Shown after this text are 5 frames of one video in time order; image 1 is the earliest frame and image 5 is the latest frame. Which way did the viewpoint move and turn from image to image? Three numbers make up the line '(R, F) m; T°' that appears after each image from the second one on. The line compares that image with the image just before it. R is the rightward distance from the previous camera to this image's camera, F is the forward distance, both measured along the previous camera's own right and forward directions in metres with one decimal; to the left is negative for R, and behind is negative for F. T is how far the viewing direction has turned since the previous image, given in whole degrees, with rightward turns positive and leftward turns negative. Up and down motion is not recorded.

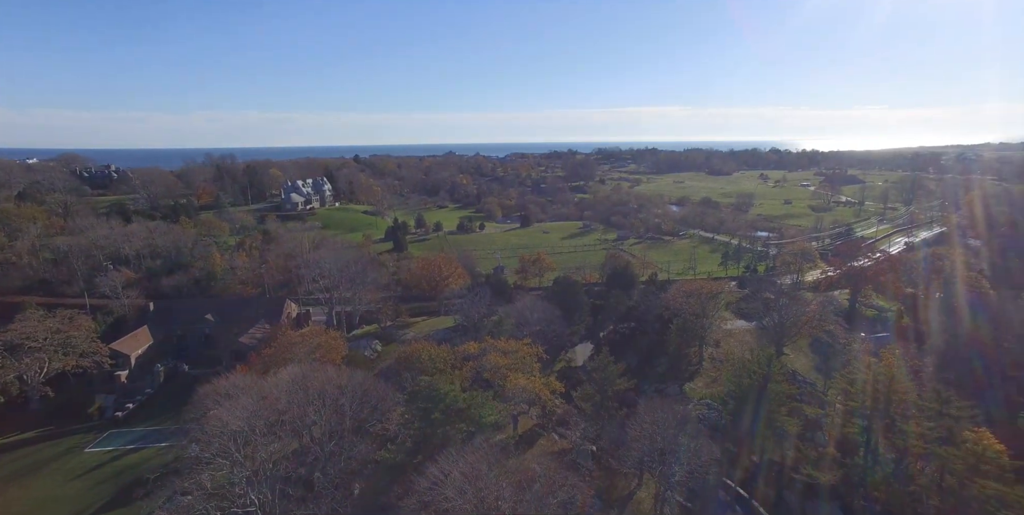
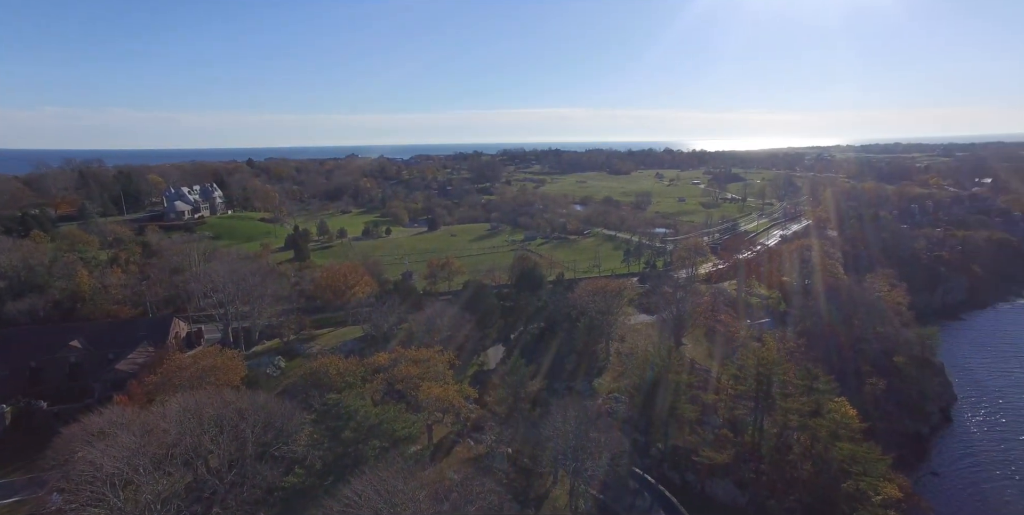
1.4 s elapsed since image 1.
(+0.7, +0.4) m; +9°
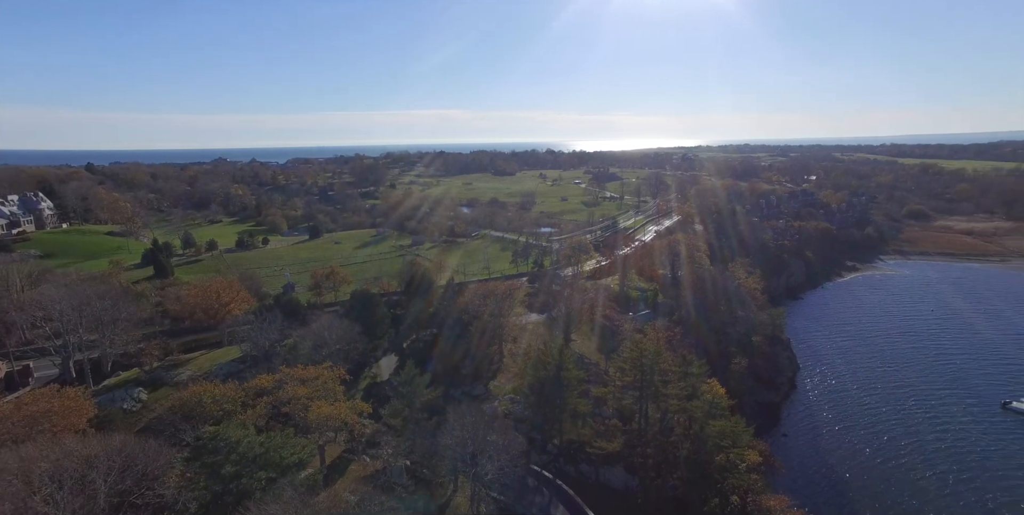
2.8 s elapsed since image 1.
(+0.7, +0.4) m; +11°
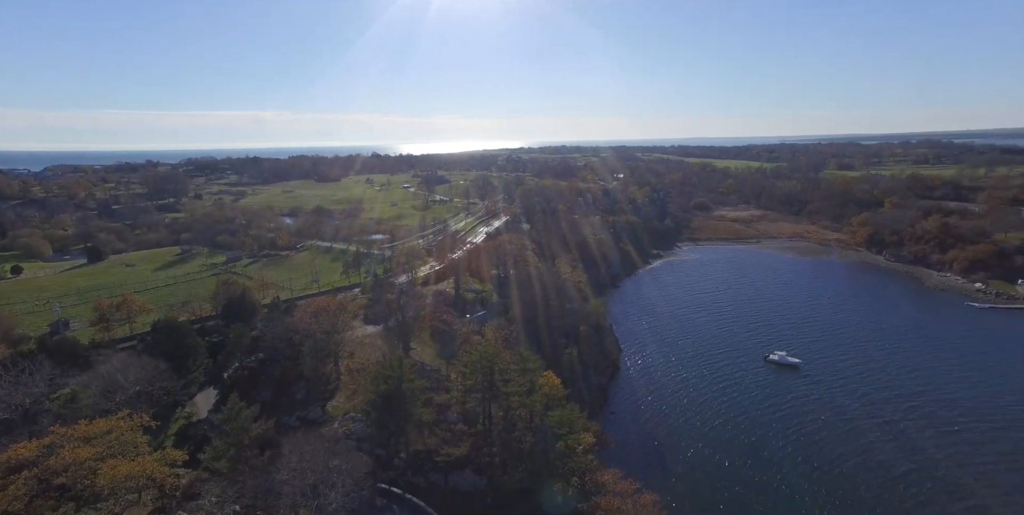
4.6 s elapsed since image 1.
(+1.1, +0.3) m; +17°
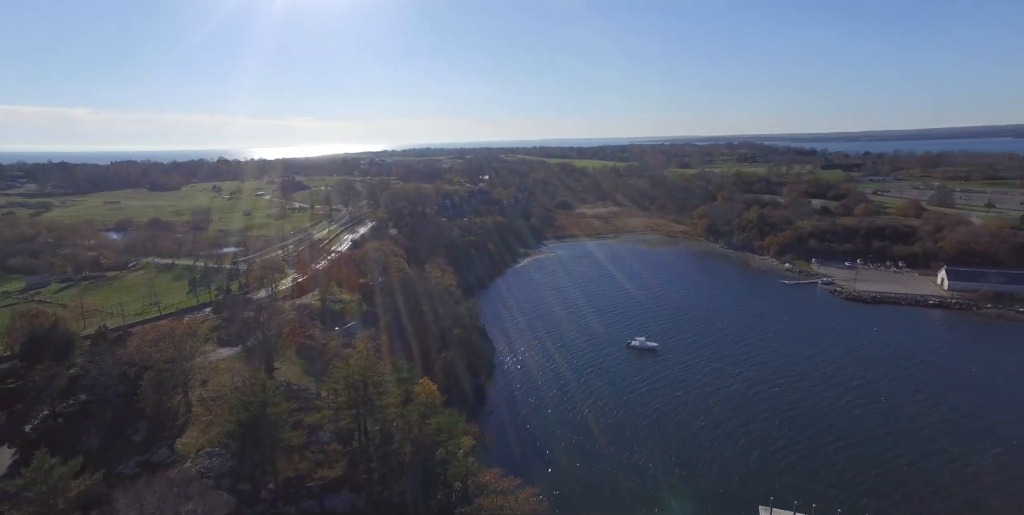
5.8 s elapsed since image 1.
(+0.6, 0.0) m; +13°
